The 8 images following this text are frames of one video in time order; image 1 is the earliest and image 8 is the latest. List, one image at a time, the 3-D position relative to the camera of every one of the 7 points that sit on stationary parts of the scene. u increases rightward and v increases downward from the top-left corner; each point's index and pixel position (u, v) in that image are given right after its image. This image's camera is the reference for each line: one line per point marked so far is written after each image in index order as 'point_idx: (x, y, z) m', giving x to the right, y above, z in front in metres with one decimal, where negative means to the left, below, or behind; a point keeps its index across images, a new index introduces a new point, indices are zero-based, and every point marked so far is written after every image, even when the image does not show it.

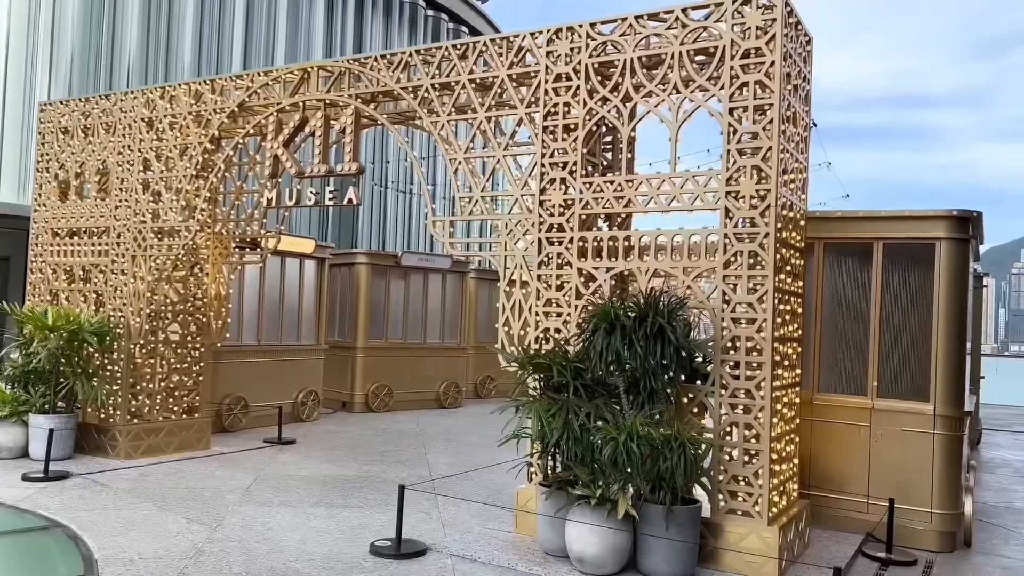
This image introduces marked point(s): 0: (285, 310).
0: (-3.0, -0.3, +11.1) m
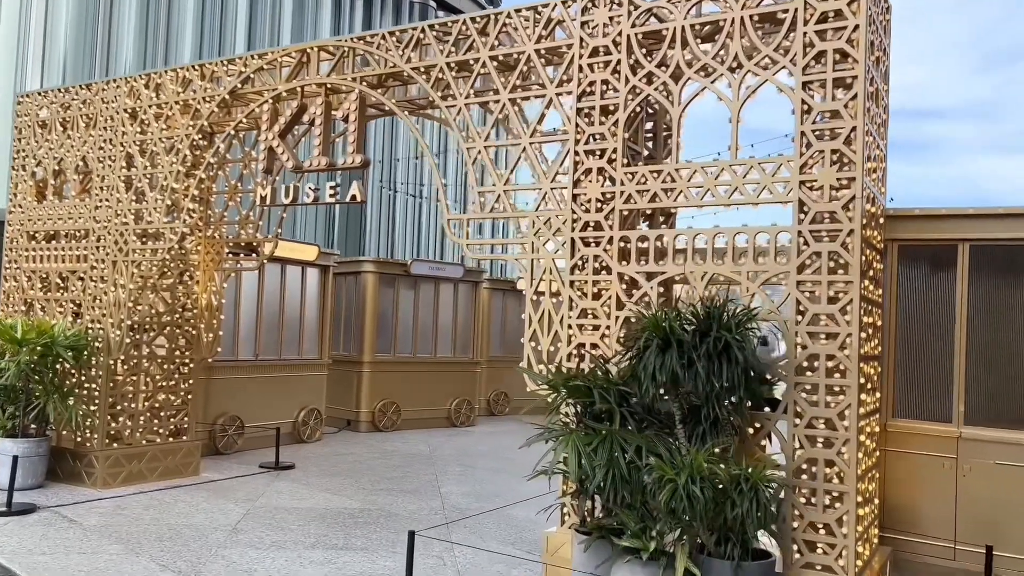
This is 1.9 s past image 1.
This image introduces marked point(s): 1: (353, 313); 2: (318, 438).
0: (-2.8, -0.4, +10.3) m
1: (-2.3, -0.4, +11.9) m
2: (-2.5, -1.9, +10.6) m
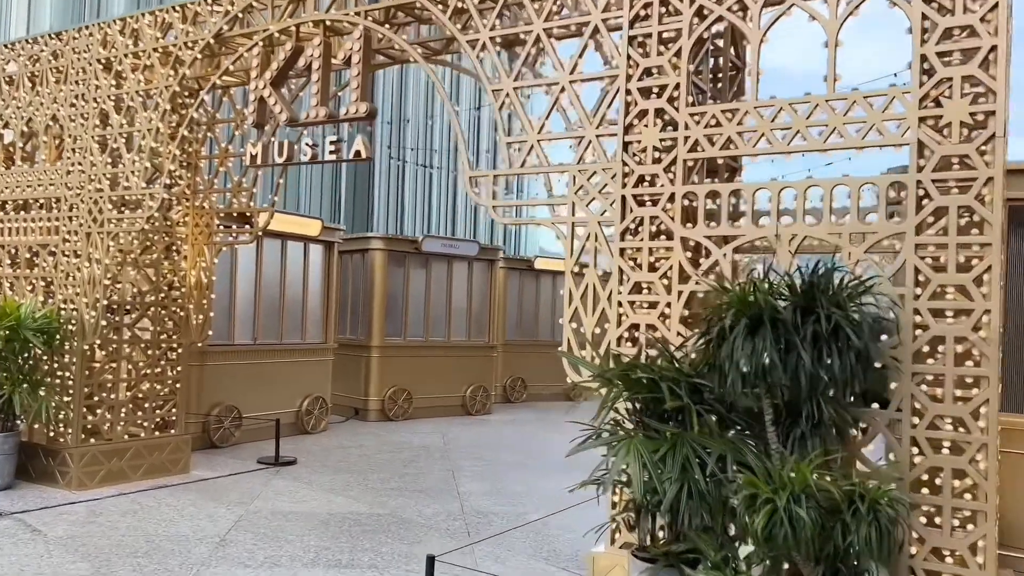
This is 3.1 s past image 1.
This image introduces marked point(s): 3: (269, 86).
0: (-2.6, -0.2, +9.4) m
1: (-2.0, -0.1, +11.1) m
2: (-2.2, -1.7, +9.7) m
3: (-1.6, +1.3, +5.5) m
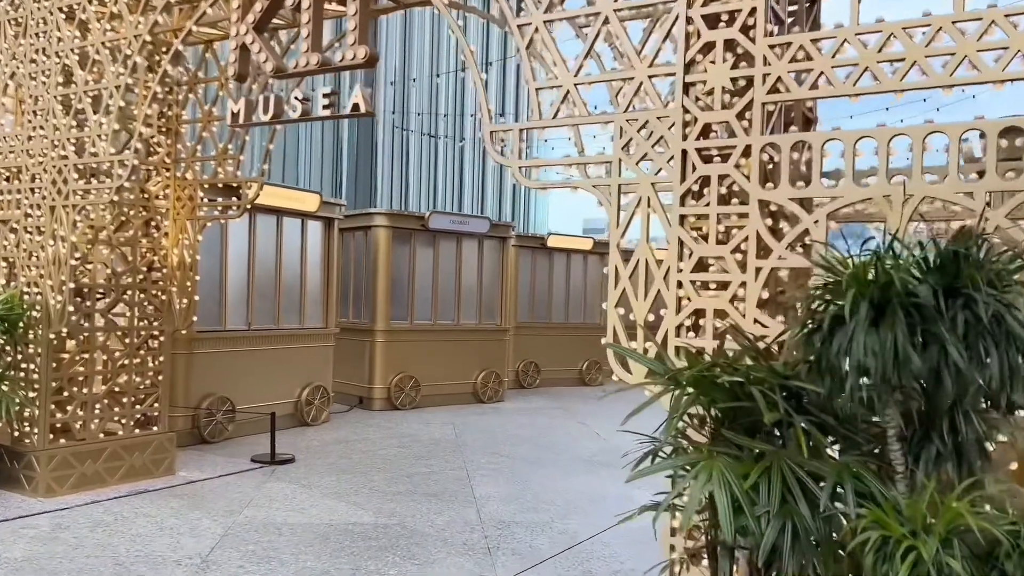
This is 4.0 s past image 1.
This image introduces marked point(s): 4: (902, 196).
0: (-2.4, 0.0, +8.7) m
1: (-1.9, +0.2, +10.3) m
2: (-2.0, -1.4, +9.0) m
3: (-1.5, +1.5, +4.7) m
4: (+1.4, +0.3, +2.9) m
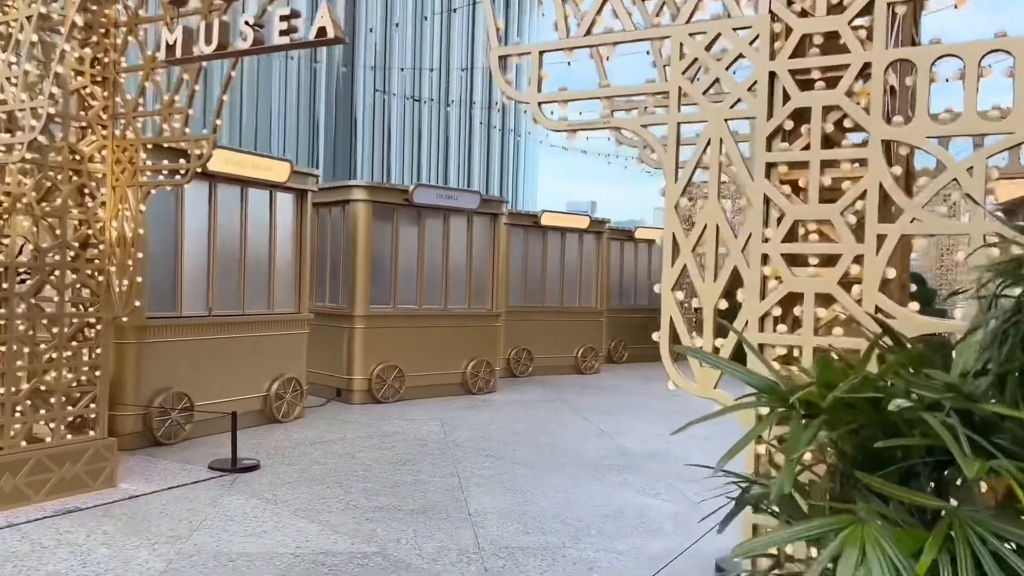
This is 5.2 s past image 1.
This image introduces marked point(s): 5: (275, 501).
0: (-2.4, +0.2, +7.7) m
1: (-1.9, +0.4, +9.3) m
2: (-2.1, -1.3, +8.1) m
3: (-1.4, +1.6, +3.7) m
4: (+1.4, +0.4, +2.0) m
5: (-1.5, -1.4, +5.3) m
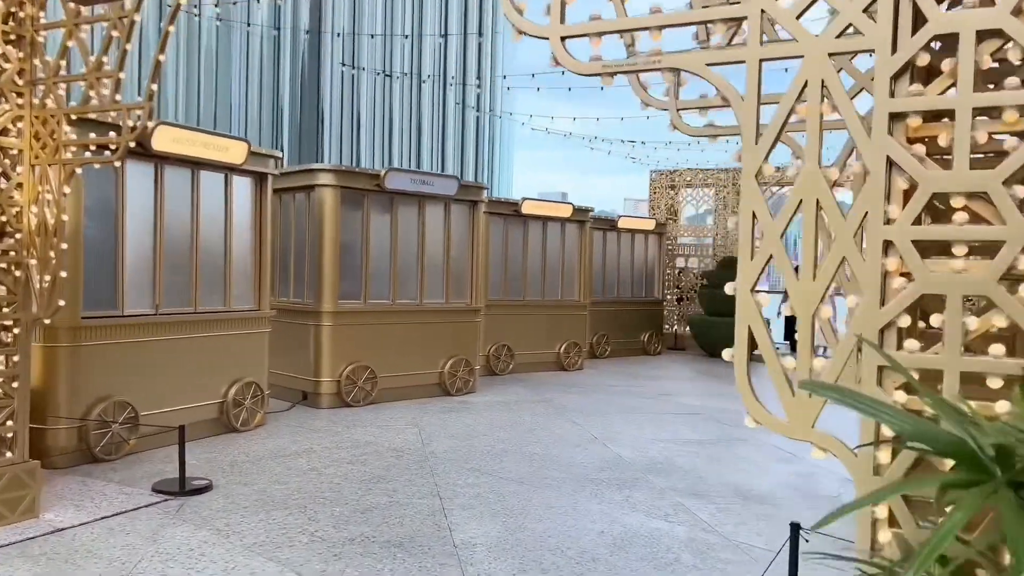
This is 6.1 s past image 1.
0: (-2.6, +0.2, +6.9) m
1: (-2.1, +0.5, +8.6) m
2: (-2.2, -1.2, +7.3) m
3: (-1.4, +1.6, +2.9) m
4: (+1.5, +0.4, +1.3) m
5: (-1.6, -1.3, +4.5) m
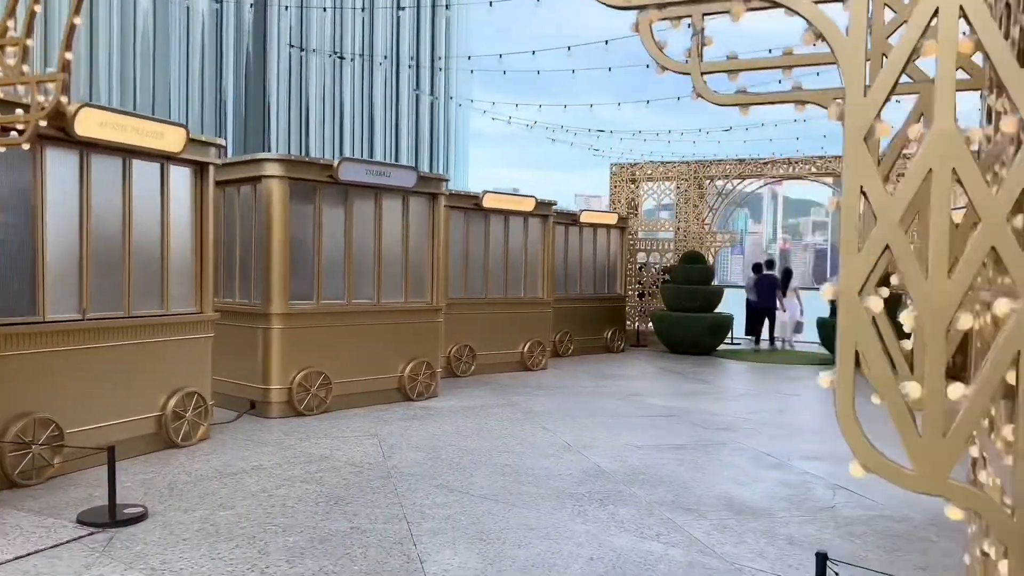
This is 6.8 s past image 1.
0: (-2.8, +0.2, +6.2) m
1: (-2.5, +0.5, +7.9) m
2: (-2.5, -1.2, +6.6) m
3: (-1.5, +1.5, +2.3) m
4: (+1.6, +0.4, +0.9) m
5: (-1.6, -1.3, +3.9) m
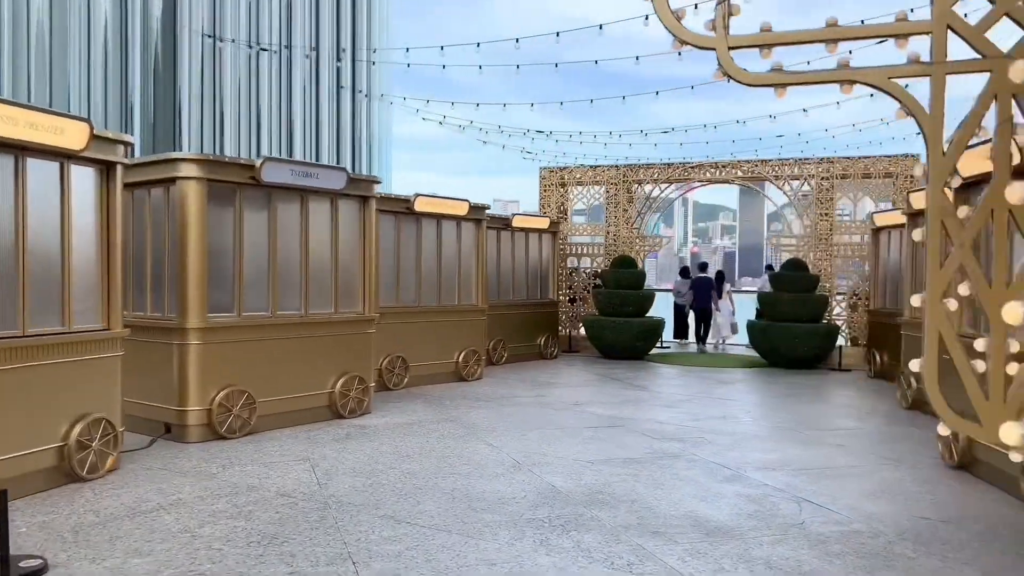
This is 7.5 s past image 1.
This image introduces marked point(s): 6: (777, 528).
0: (-3.2, +0.1, +5.5) m
1: (-3.0, +0.4, +7.2) m
2: (-2.9, -1.3, +5.9) m
3: (-1.5, +1.5, +1.8) m
4: (+1.7, +0.4, +0.6) m
5: (-1.8, -1.4, +3.3) m
6: (+1.6, -1.4, +5.0) m
